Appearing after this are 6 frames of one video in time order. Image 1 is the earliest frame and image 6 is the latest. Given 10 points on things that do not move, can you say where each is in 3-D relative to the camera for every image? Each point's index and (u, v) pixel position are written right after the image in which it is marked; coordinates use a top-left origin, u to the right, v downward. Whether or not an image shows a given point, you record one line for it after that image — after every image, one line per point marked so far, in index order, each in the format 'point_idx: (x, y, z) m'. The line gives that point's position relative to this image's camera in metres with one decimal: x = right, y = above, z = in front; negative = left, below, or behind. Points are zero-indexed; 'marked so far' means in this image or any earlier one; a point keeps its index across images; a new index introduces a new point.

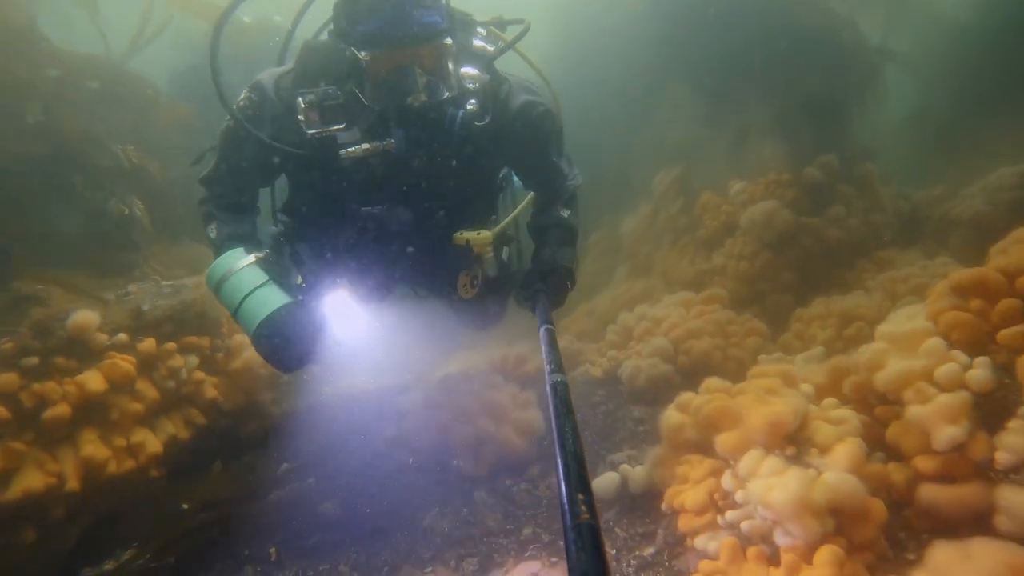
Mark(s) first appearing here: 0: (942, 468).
0: (+1.6, -0.6, +2.2) m
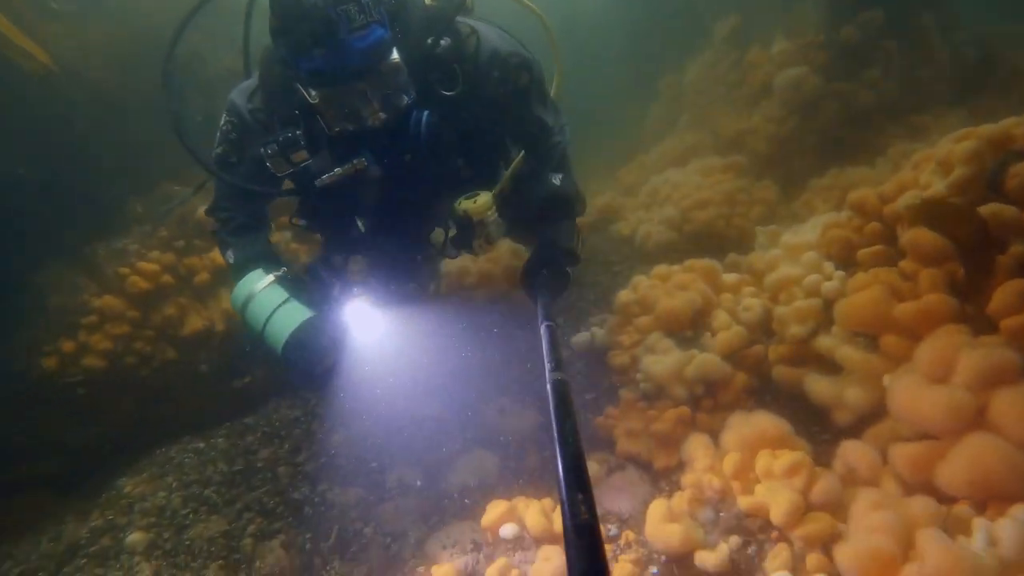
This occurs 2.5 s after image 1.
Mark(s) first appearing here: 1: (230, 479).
0: (+1.3, -0.3, +2.9) m
1: (-1.5, -1.1, +3.4) m
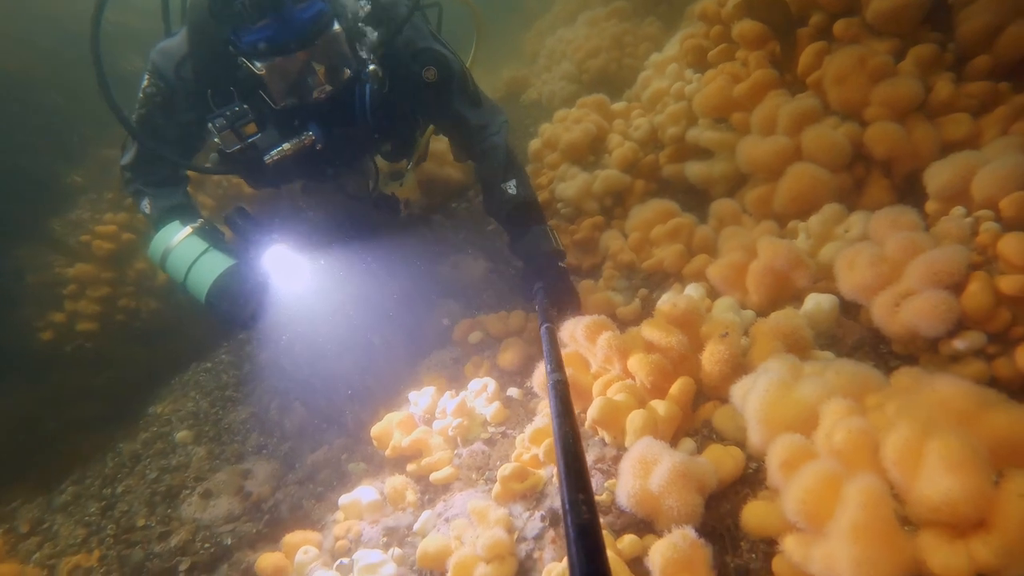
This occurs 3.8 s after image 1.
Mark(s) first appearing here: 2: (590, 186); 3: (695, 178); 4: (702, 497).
0: (+0.9, +0.8, +3.5) m
1: (-1.7, -0.6, +4.0) m
2: (+0.4, +0.6, +3.6) m
3: (+1.0, +0.6, +3.3) m
4: (+0.5, -0.5, +1.6) m
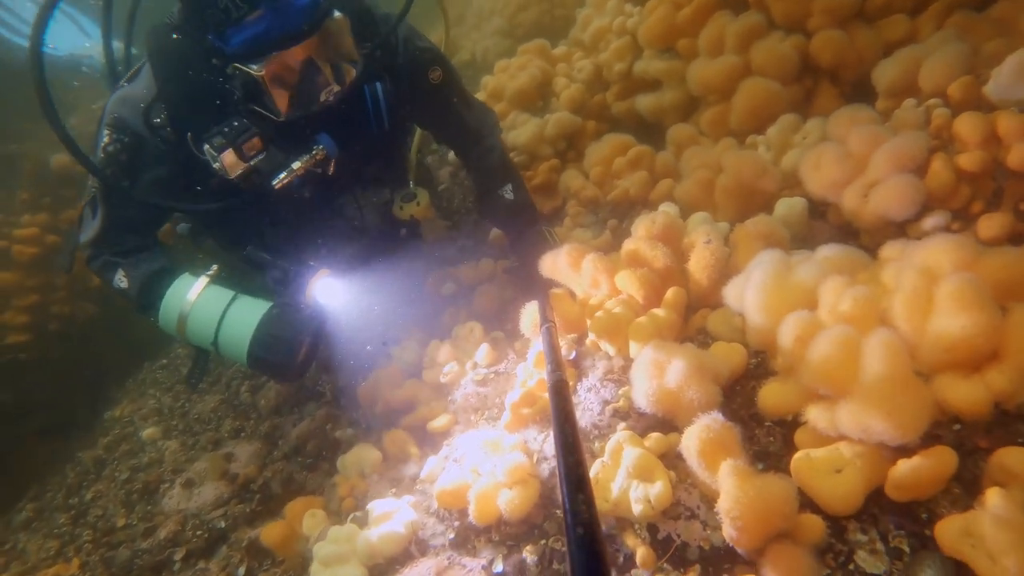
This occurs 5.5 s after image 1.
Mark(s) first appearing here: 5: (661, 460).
0: (+0.6, +1.1, +3.5) m
1: (-1.9, -0.5, +3.8) m
2: (+0.2, +0.9, +3.6) m
3: (+0.7, +0.9, +3.3) m
4: (+0.5, -0.3, +1.6) m
5: (+0.4, -0.4, +1.5) m
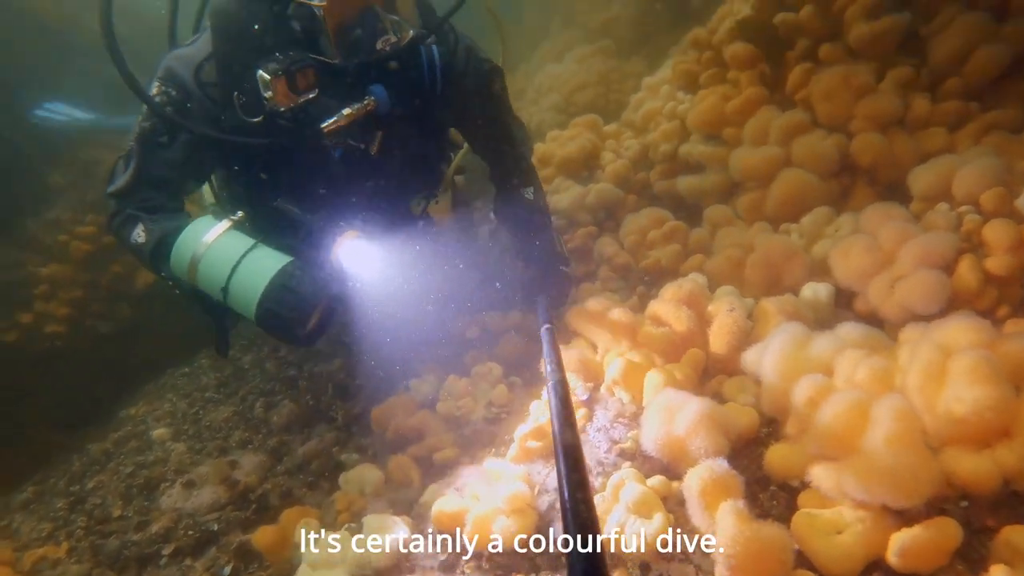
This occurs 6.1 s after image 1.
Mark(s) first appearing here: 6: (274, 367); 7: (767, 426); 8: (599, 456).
0: (+0.9, +0.7, +3.7) m
1: (-1.8, -0.6, +3.9) m
2: (+0.4, +0.5, +3.7) m
3: (+1.0, +0.5, +3.4) m
4: (+0.6, -0.4, +1.6) m
5: (+0.4, -0.5, +1.5) m
6: (-1.4, -0.5, +3.8) m
7: (+0.7, -0.4, +1.8) m
8: (+0.3, -0.5, +1.8) m
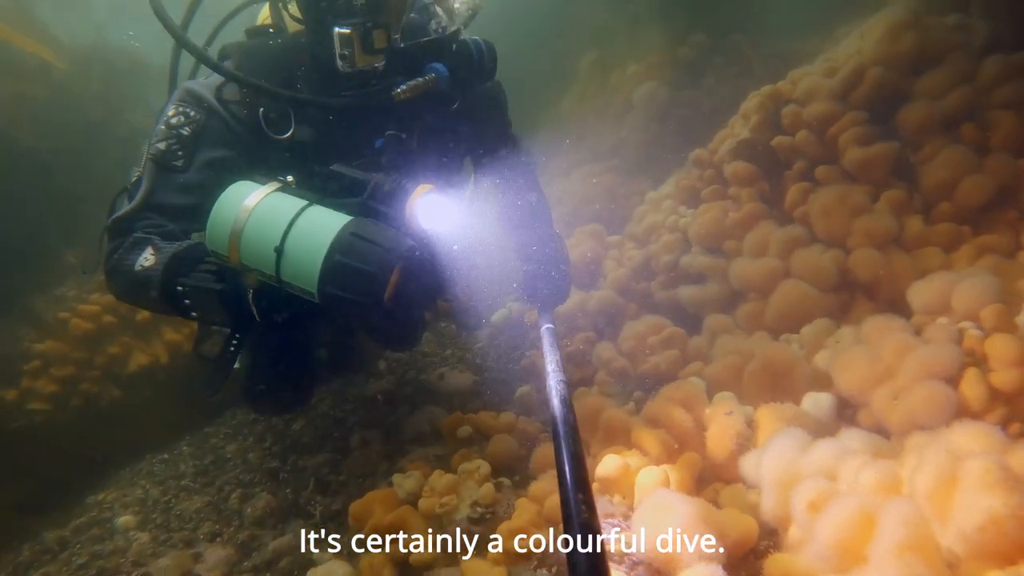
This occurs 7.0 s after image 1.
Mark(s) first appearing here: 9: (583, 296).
0: (+0.9, +0.1, +3.7) m
1: (-1.8, -1.1, +3.7) m
2: (+0.4, -0.1, +3.7) m
3: (+1.0, -0.1, +3.4) m
4: (+0.5, -0.6, +1.5) m
5: (+0.3, -0.7, +1.4) m
6: (-1.5, -1.0, +3.6) m
7: (+0.7, -0.7, +1.7) m
8: (+0.2, -0.7, +1.7) m
9: (+0.4, 0.0, +3.8) m
